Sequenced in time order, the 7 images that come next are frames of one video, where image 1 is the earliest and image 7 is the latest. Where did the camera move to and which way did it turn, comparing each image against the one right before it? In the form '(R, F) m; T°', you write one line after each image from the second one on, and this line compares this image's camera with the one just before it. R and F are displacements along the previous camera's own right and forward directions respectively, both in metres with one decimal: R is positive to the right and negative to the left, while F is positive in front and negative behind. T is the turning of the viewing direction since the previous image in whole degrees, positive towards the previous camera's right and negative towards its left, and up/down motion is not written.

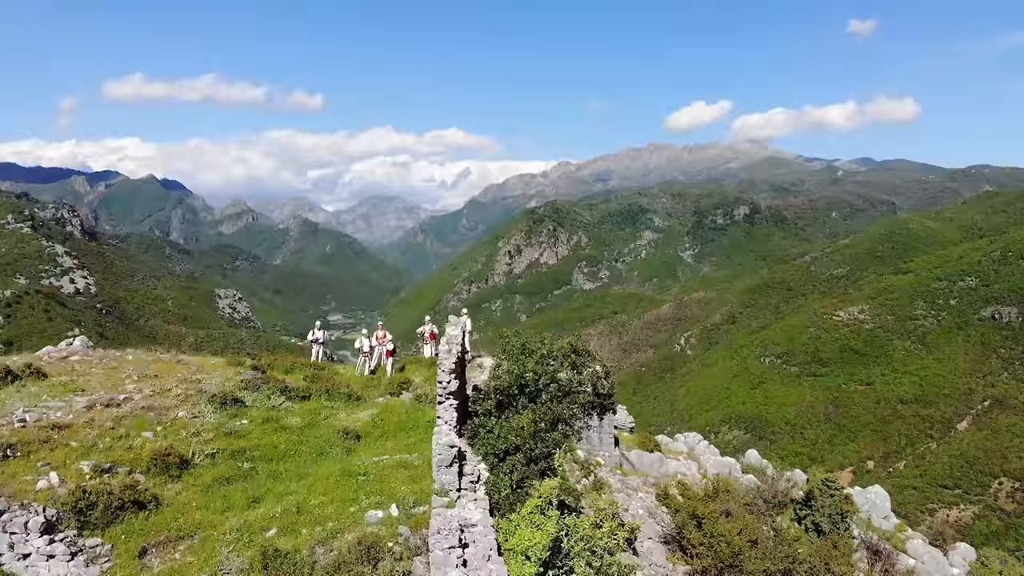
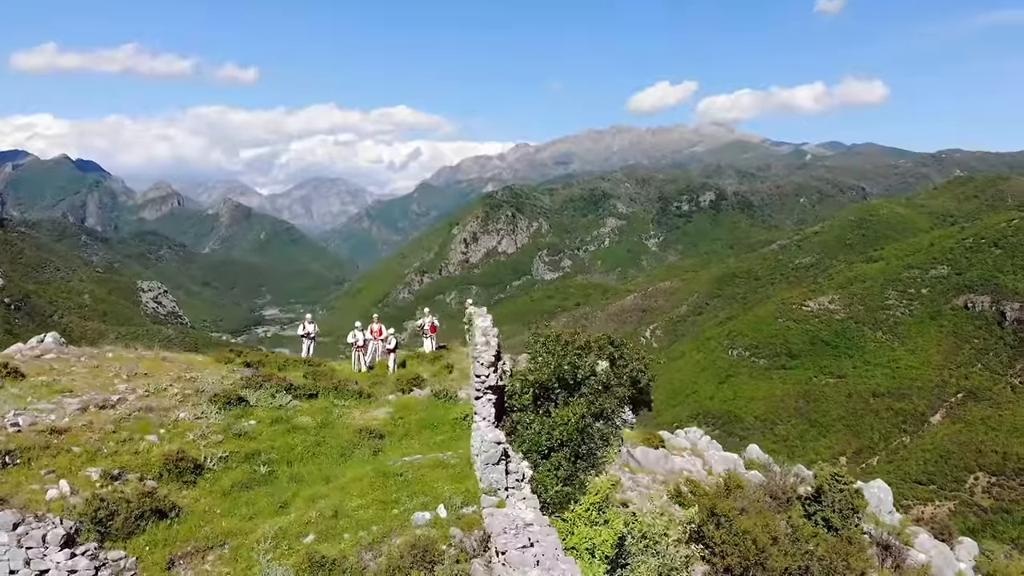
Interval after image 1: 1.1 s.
(-3.7, +2.5) m; +7°
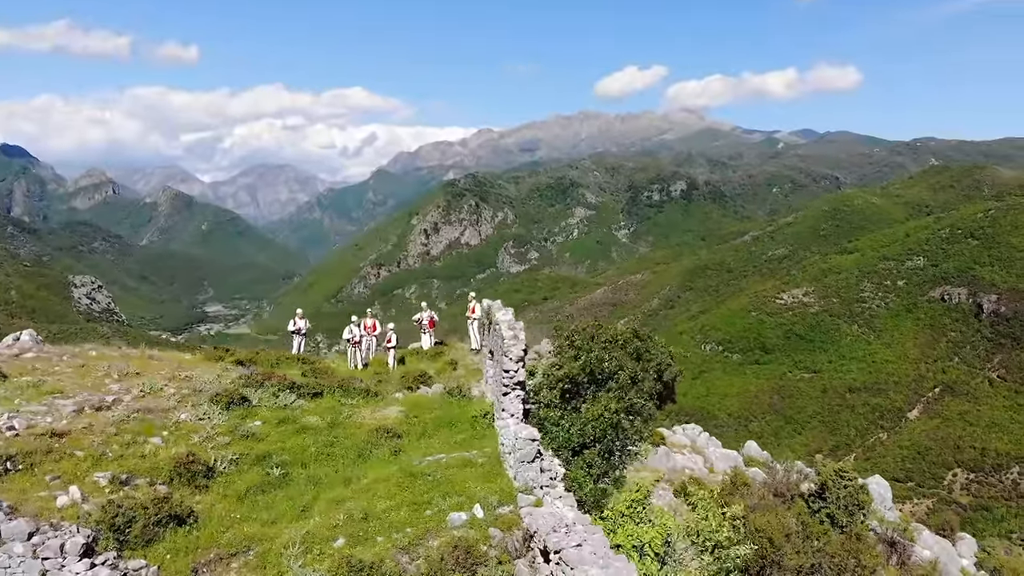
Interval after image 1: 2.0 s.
(-2.5, +2.0) m; +5°
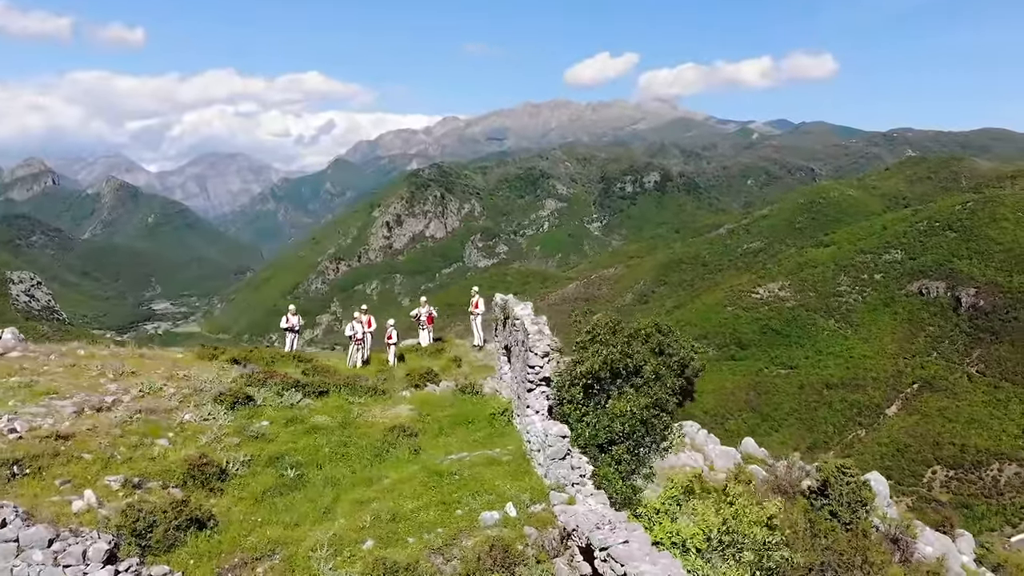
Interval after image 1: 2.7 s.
(-1.9, +1.6) m; +4°
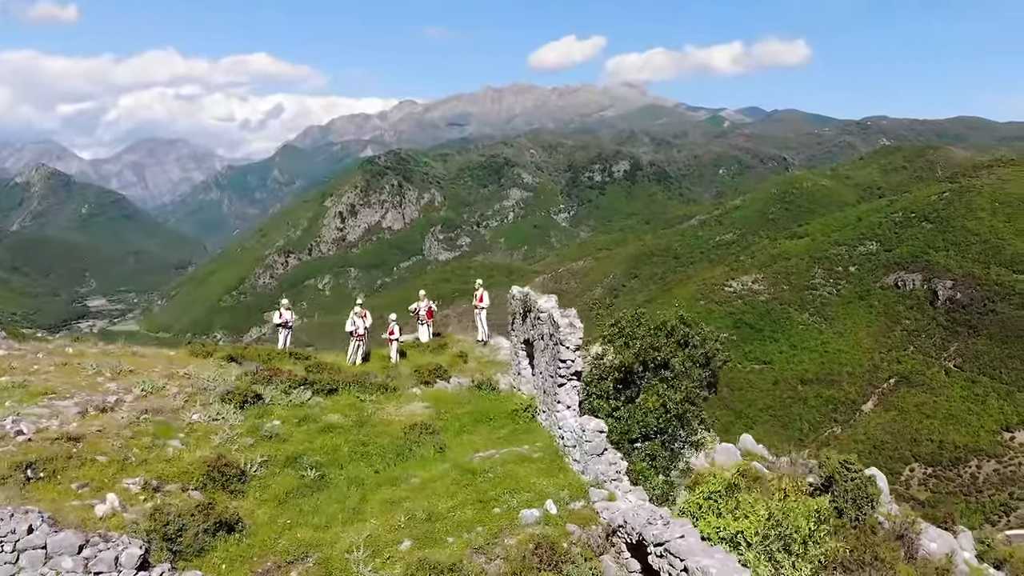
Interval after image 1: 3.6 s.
(-1.9, +1.9) m; +5°
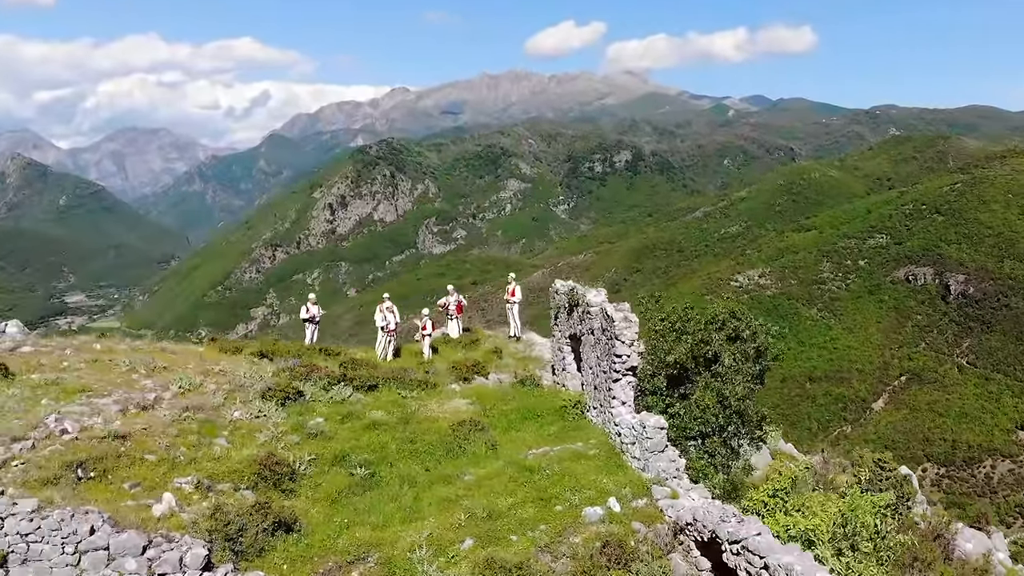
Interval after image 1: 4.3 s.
(-1.3, +1.4) m; +2°
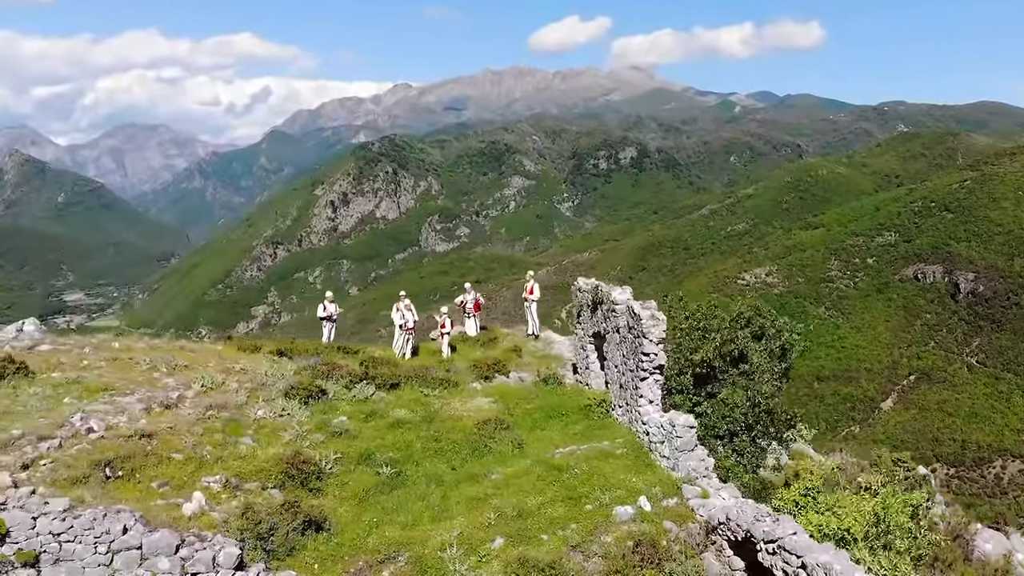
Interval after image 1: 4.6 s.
(-0.4, +0.4) m; 0°
